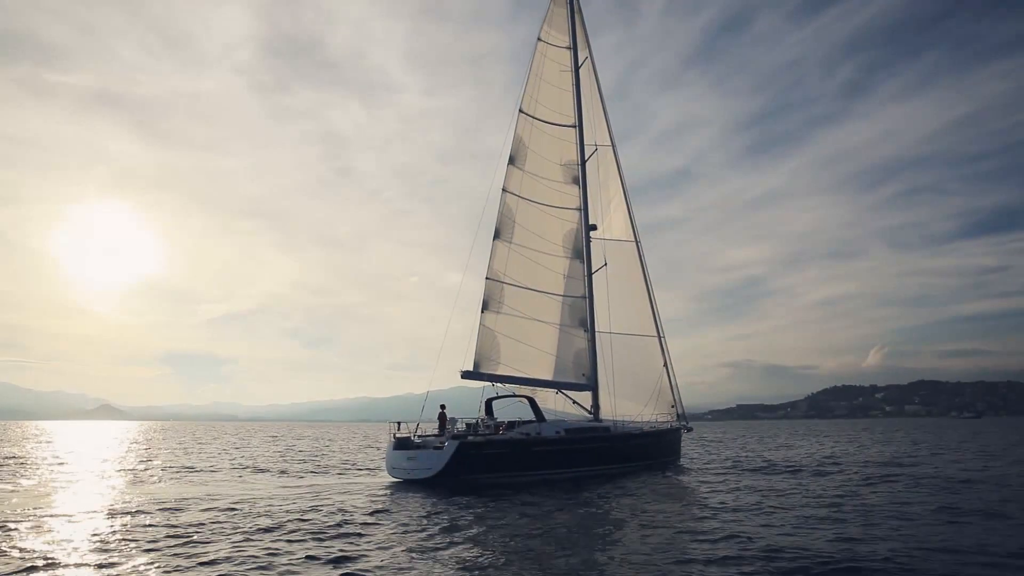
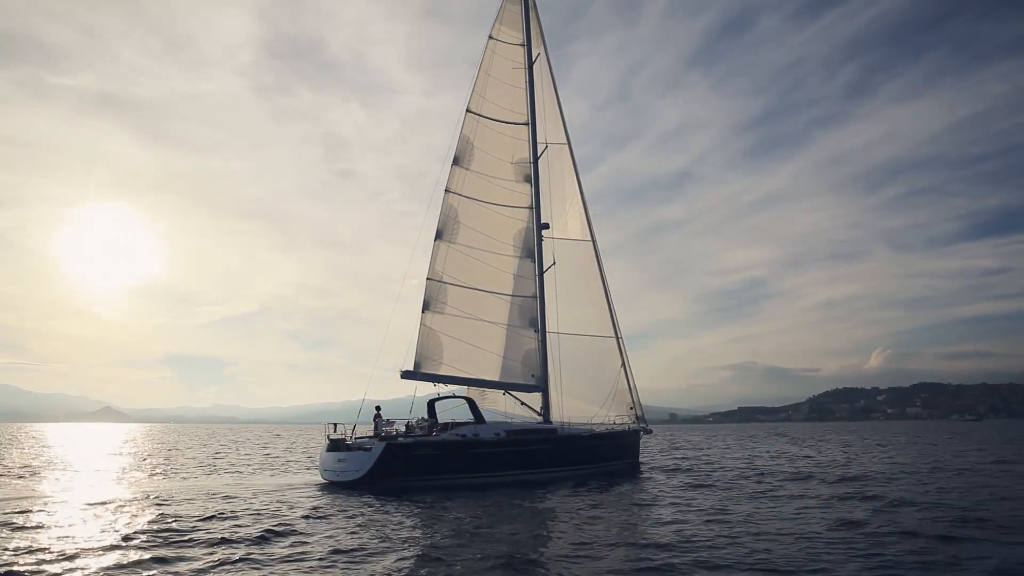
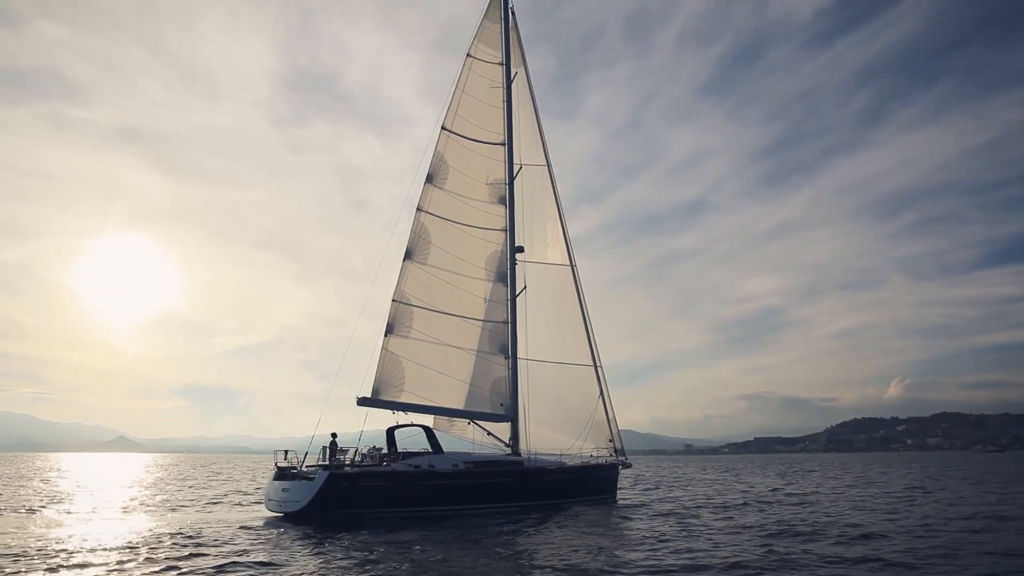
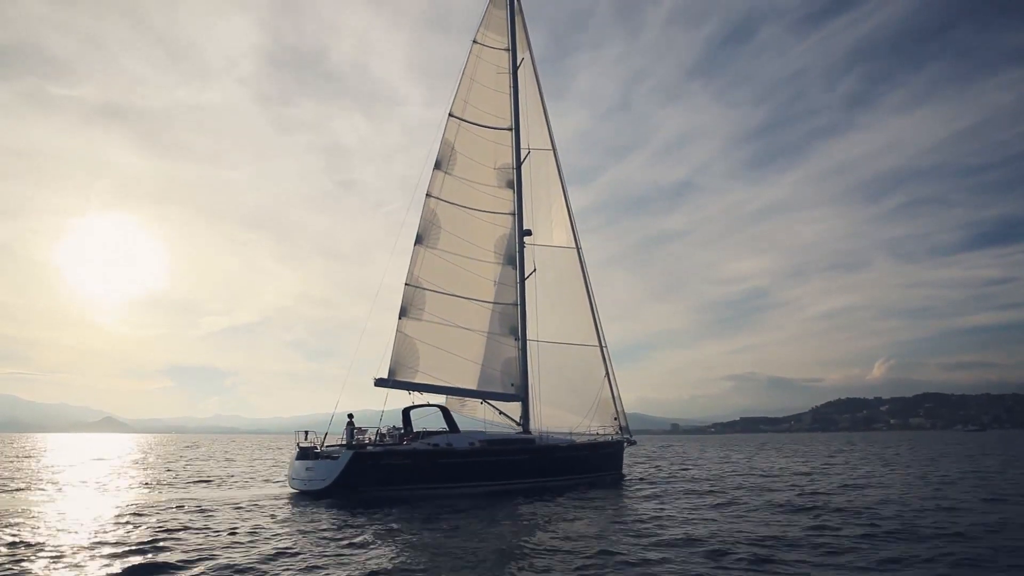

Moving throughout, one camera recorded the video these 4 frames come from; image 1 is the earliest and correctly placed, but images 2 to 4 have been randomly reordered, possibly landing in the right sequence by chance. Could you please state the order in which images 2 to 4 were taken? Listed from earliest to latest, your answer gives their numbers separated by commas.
2, 4, 3
